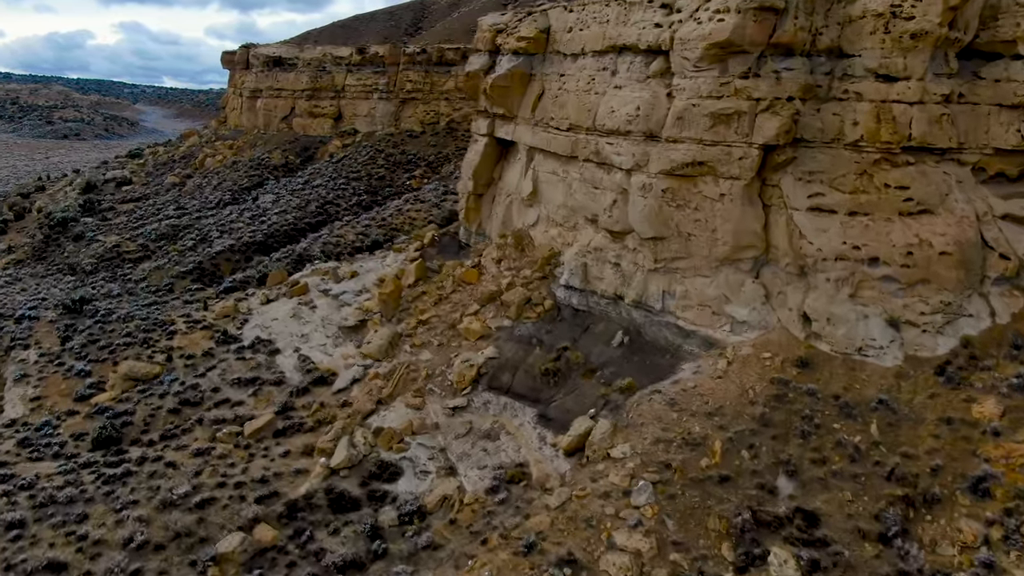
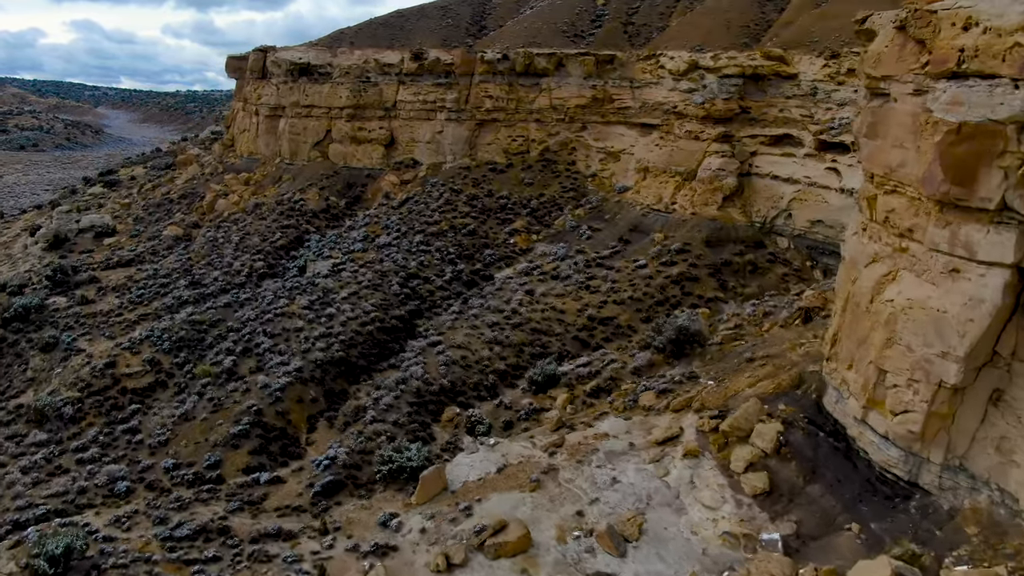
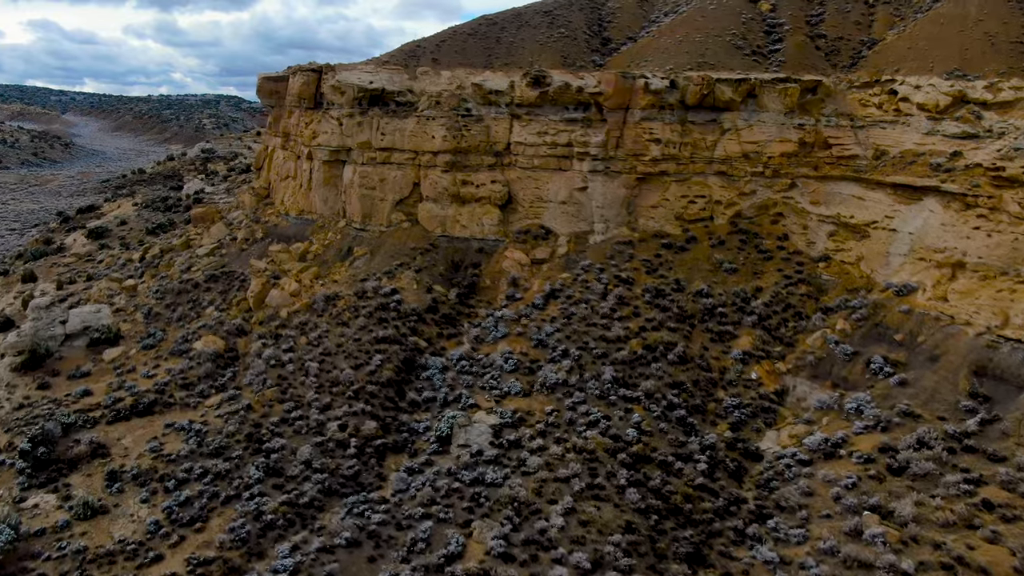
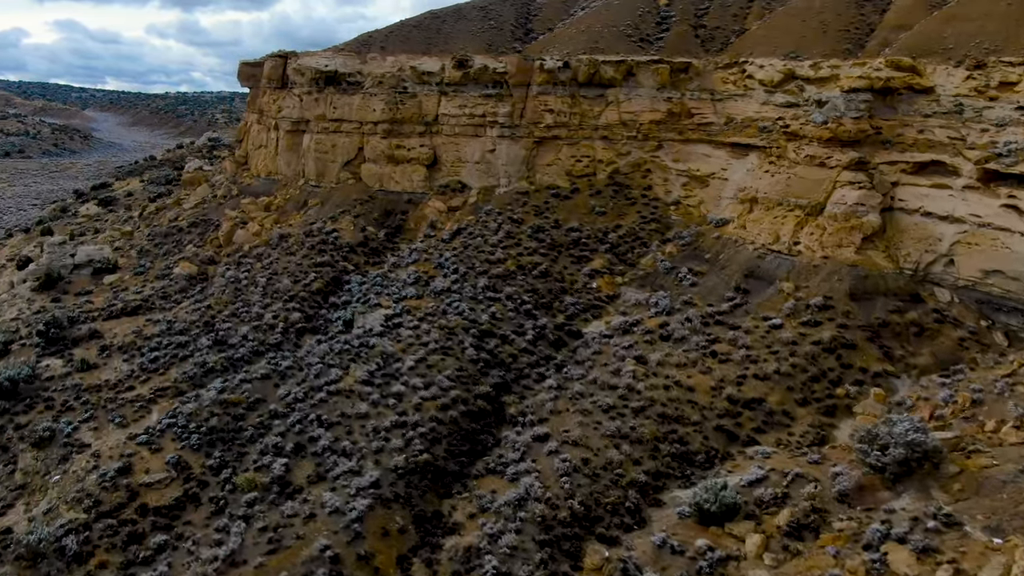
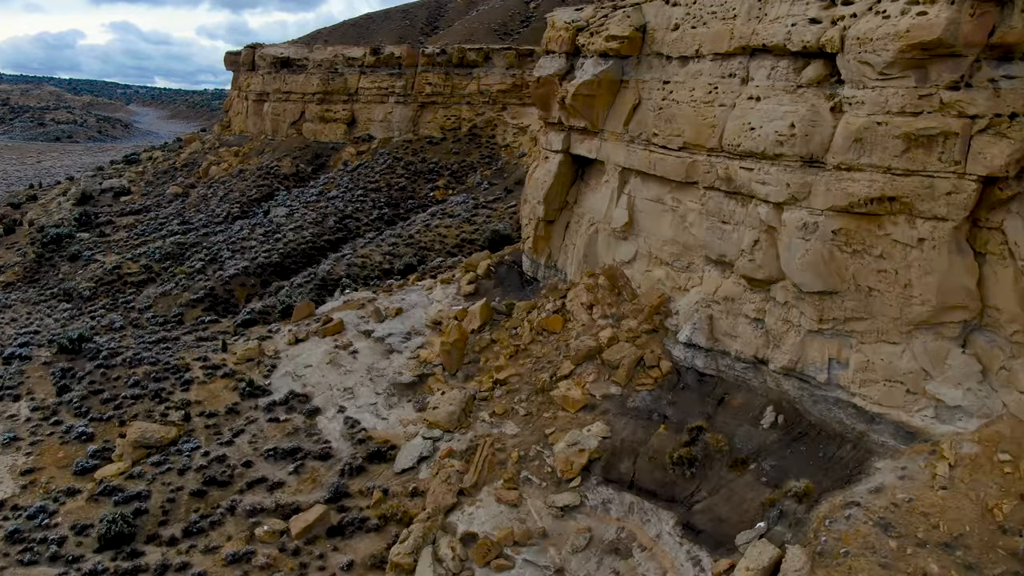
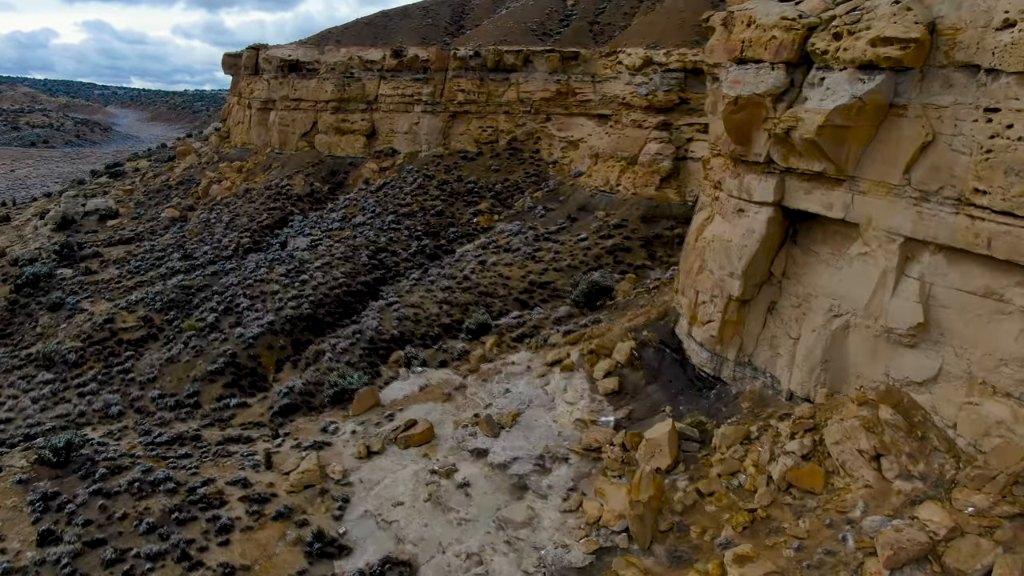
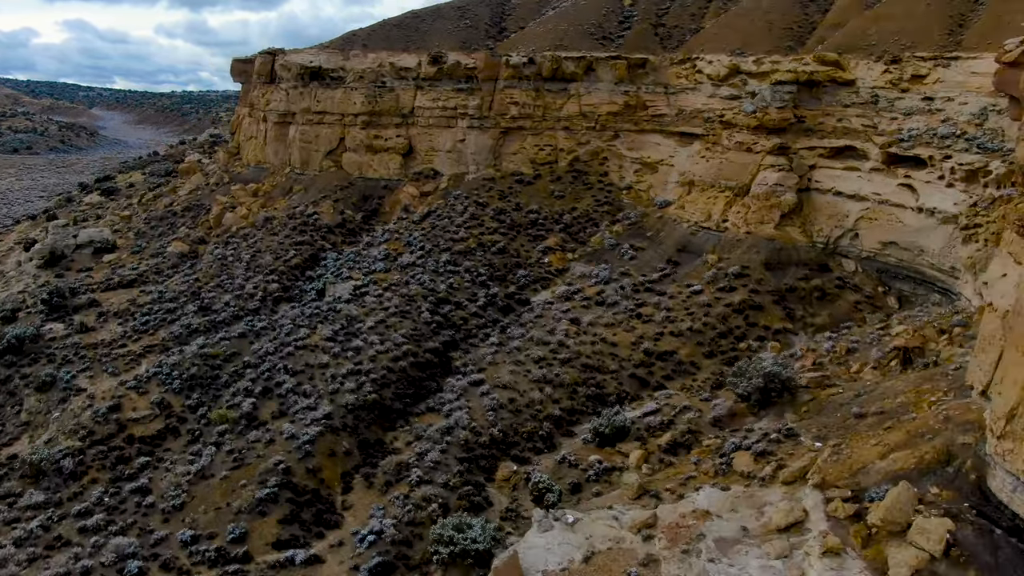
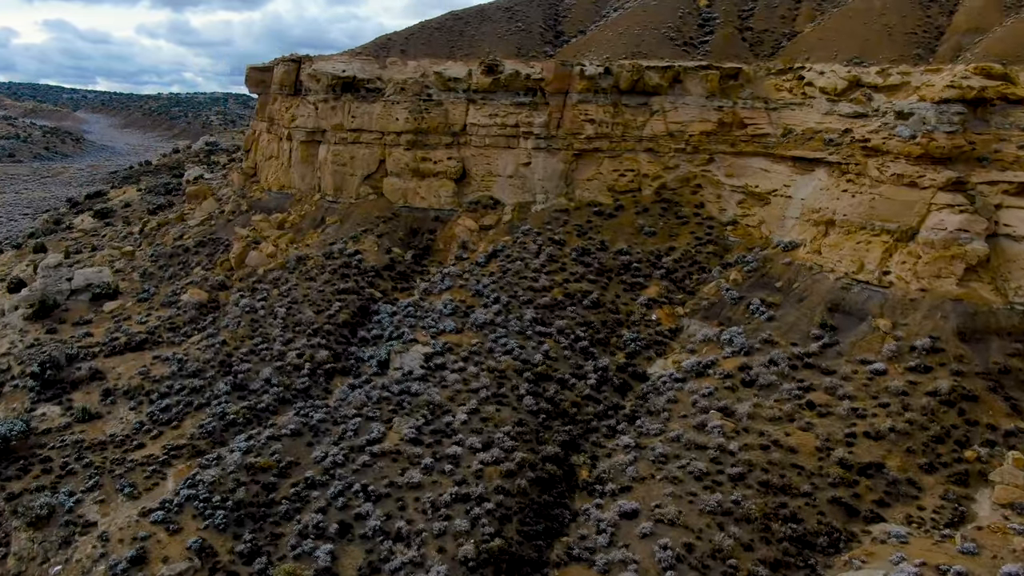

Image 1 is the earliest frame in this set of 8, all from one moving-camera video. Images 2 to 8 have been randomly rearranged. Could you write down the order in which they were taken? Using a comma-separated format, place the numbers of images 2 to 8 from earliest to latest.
5, 6, 2, 7, 4, 8, 3
